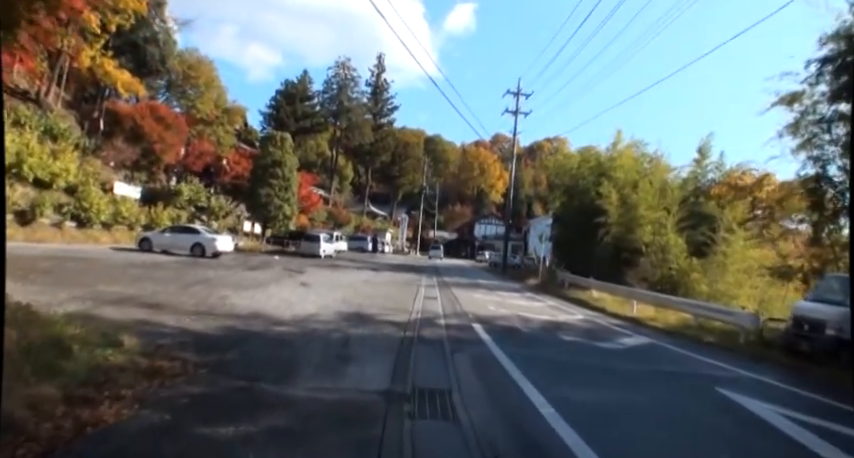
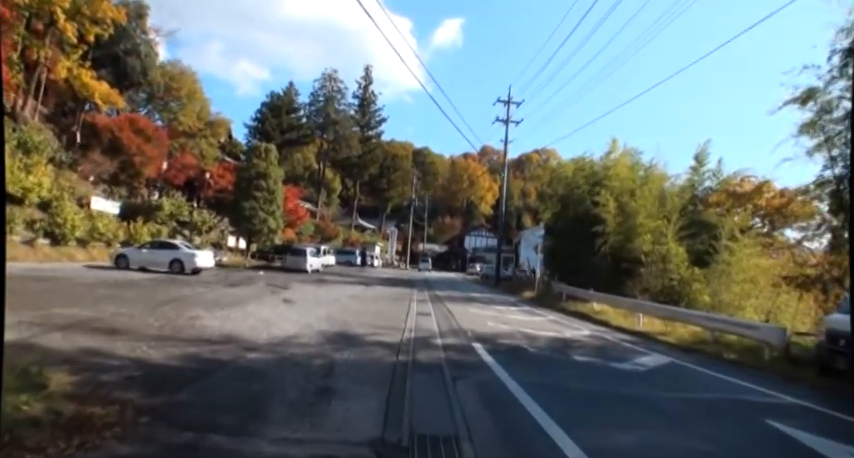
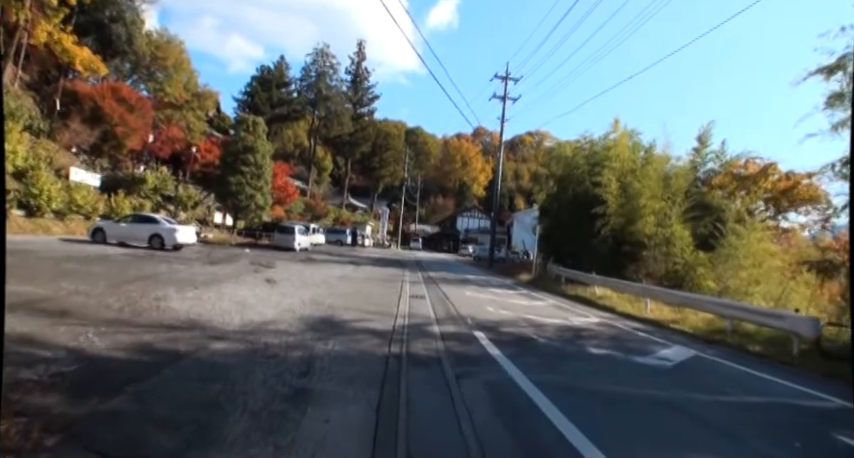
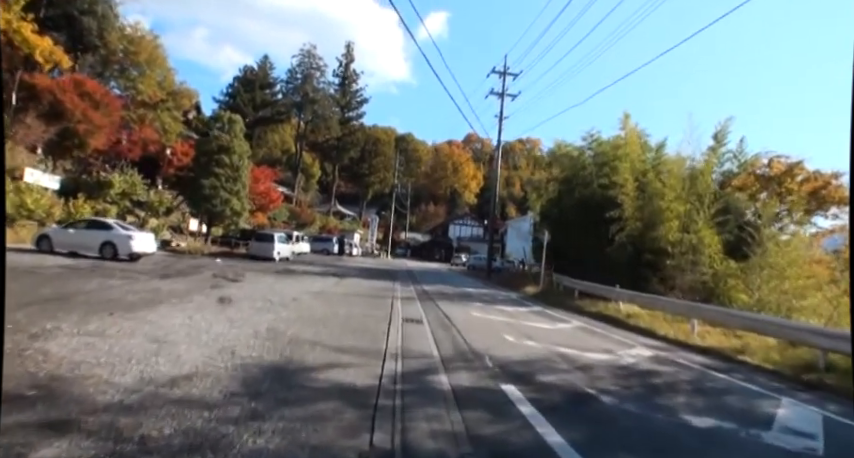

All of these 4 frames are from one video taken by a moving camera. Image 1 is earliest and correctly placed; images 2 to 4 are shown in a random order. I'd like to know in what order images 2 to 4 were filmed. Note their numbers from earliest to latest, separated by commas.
2, 3, 4
